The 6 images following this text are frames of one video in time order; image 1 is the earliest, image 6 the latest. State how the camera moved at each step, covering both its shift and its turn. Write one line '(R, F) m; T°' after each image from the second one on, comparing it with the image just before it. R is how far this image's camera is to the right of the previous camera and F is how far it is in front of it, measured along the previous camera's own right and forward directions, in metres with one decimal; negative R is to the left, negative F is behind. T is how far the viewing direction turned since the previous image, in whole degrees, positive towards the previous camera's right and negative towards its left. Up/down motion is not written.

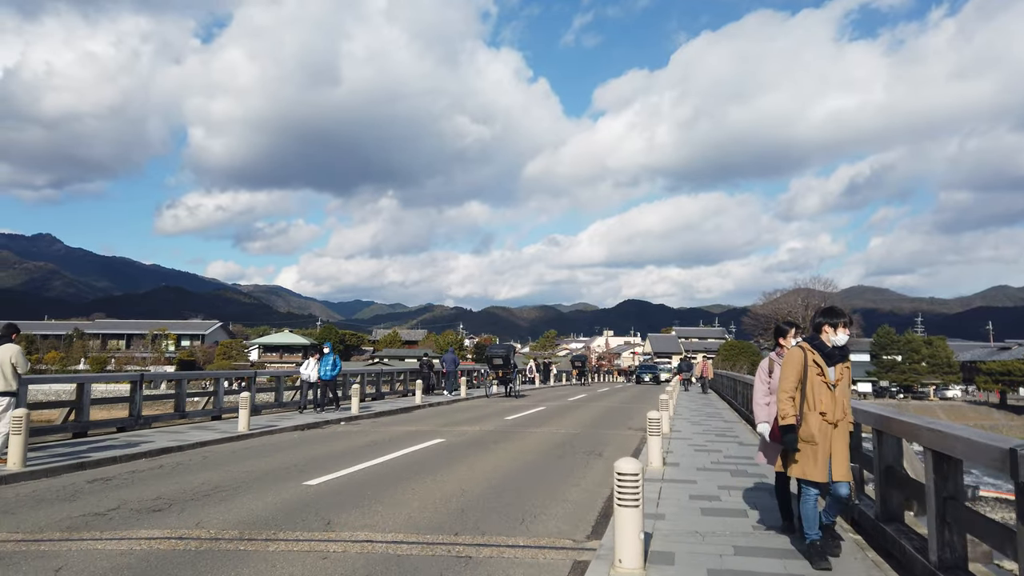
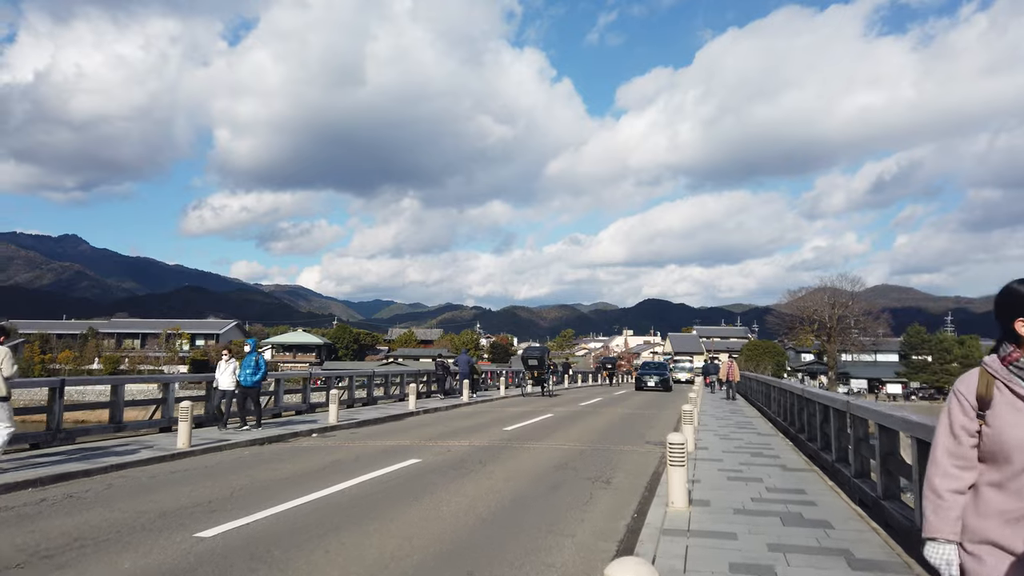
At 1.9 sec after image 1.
(+0.4, +2.3) m; -2°
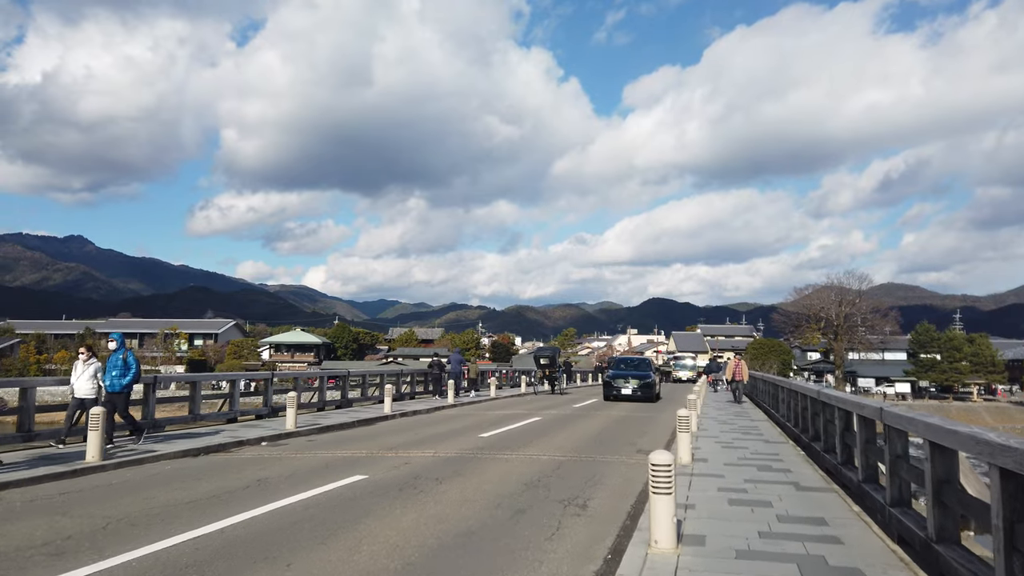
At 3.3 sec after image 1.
(+0.5, +1.7) m; 0°
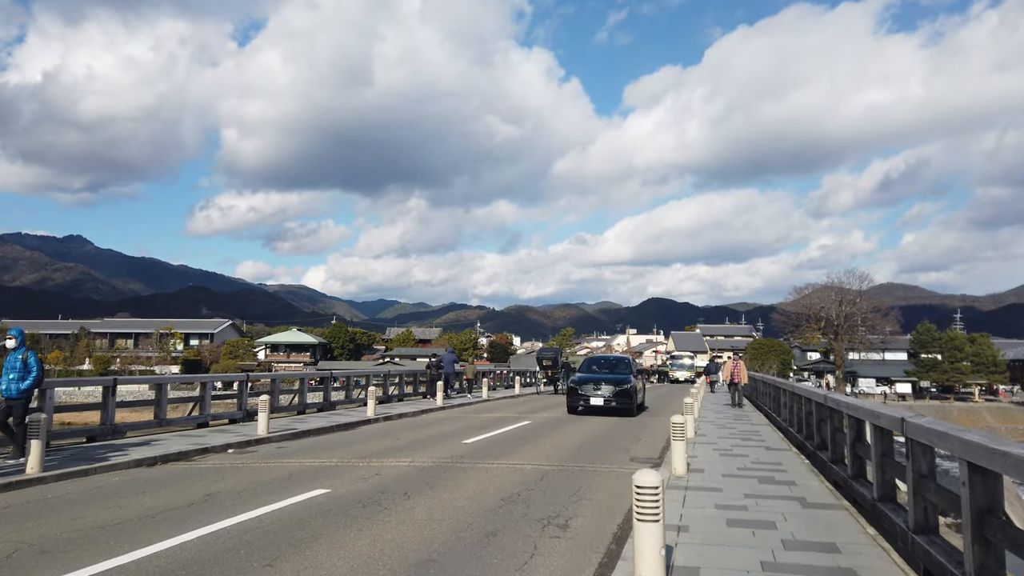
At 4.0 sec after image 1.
(+0.3, +0.8) m; 0°
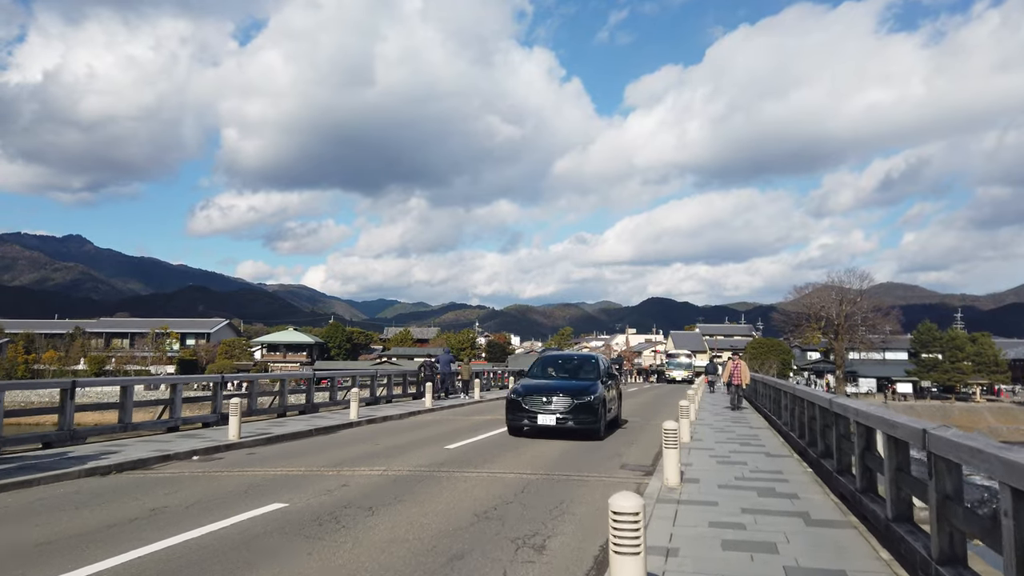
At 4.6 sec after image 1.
(-0.1, -0.6) m; 0°
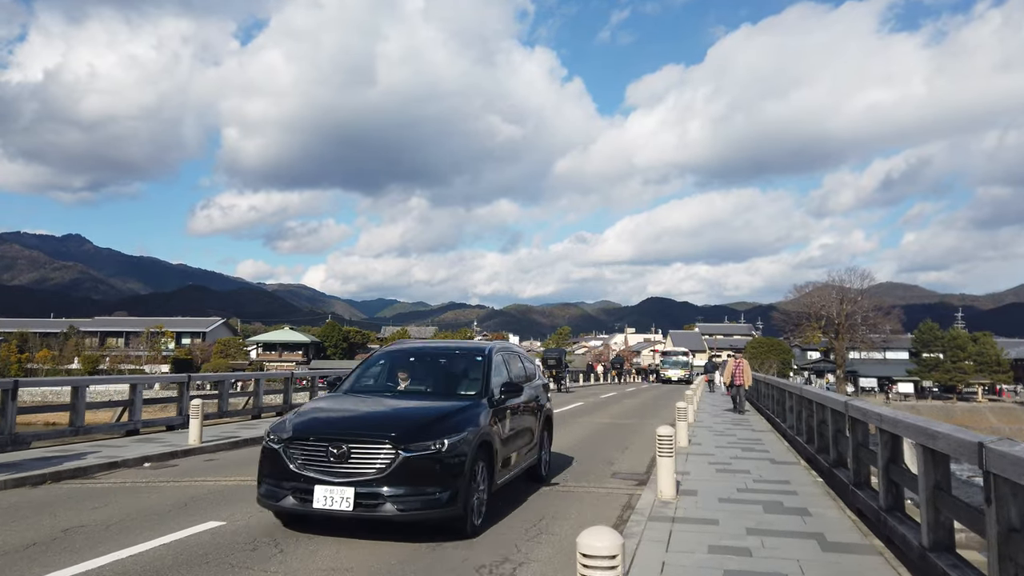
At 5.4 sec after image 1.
(+0.2, +0.6) m; 0°
